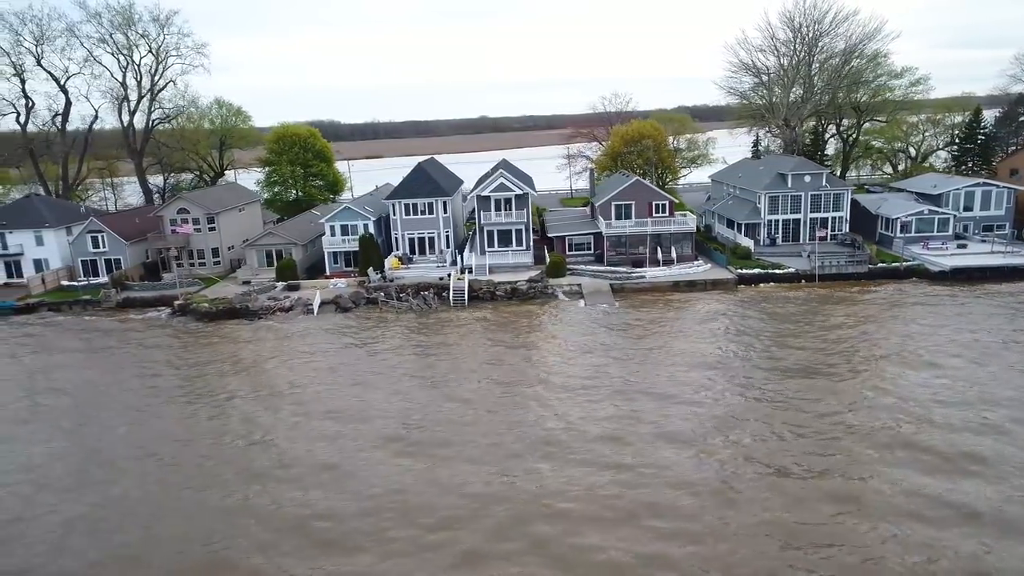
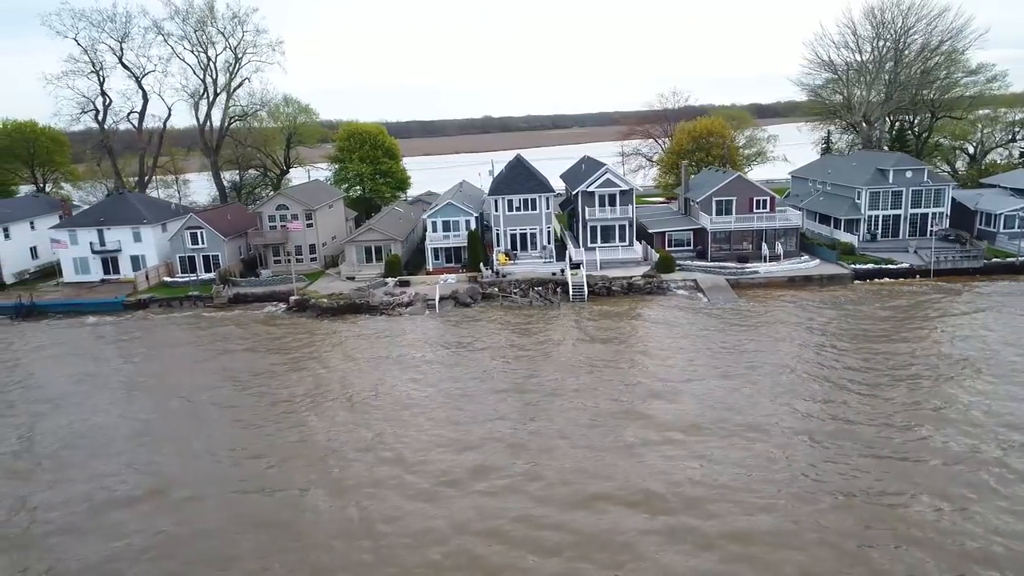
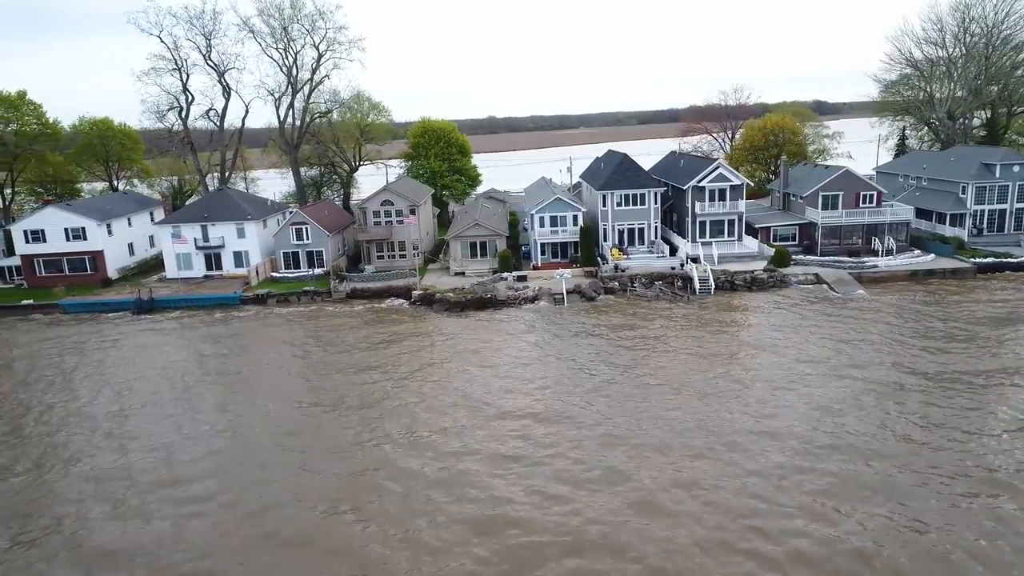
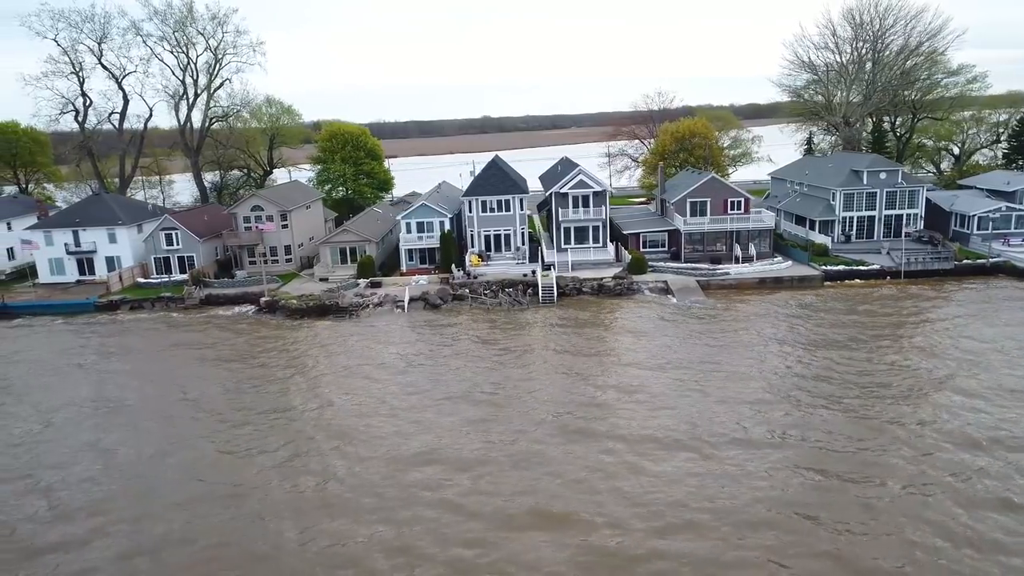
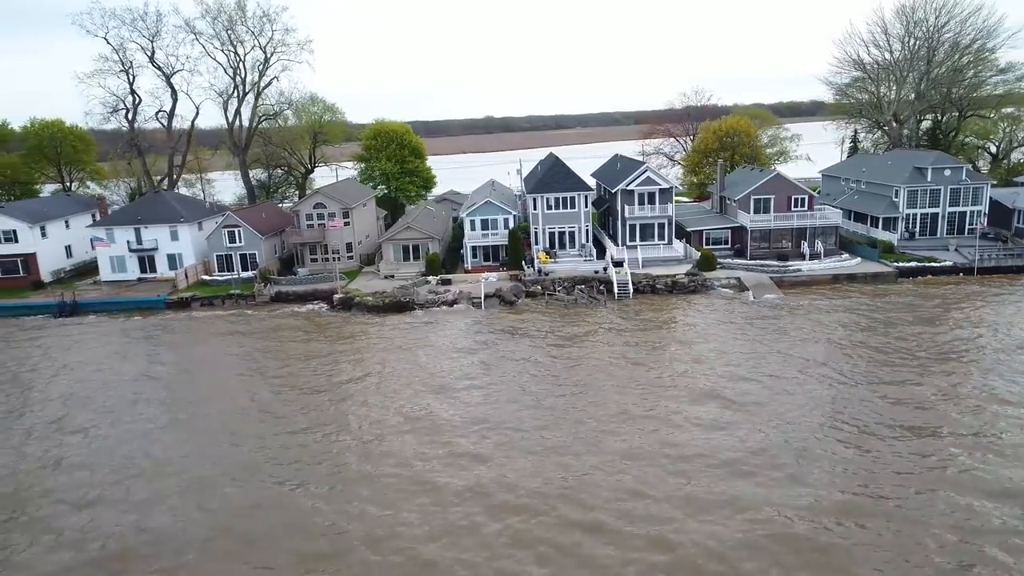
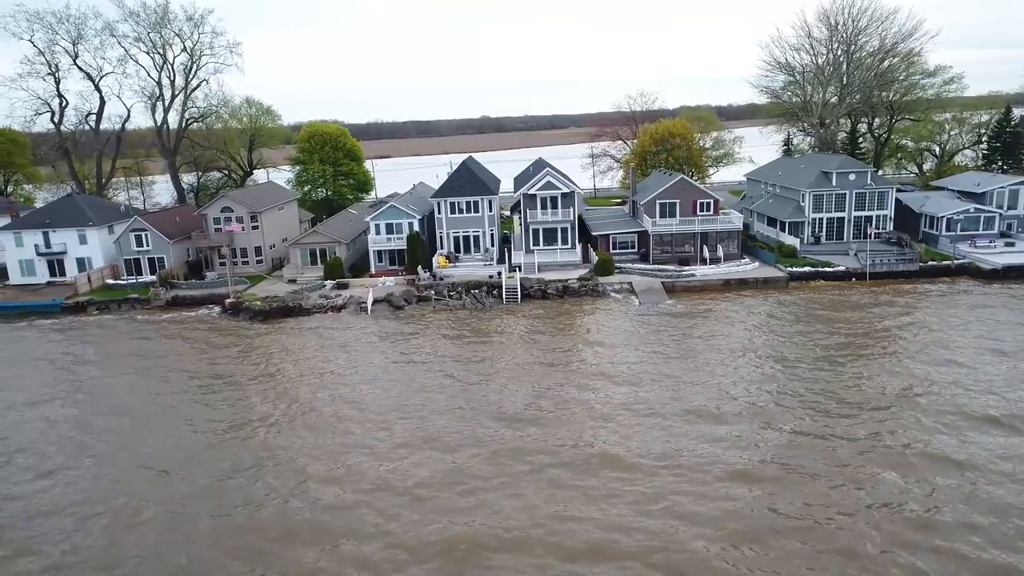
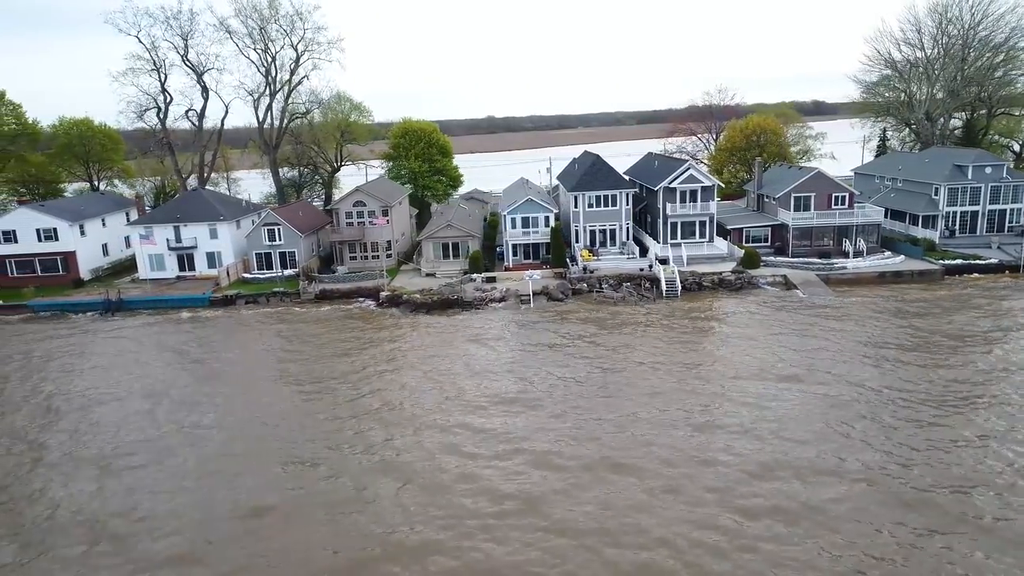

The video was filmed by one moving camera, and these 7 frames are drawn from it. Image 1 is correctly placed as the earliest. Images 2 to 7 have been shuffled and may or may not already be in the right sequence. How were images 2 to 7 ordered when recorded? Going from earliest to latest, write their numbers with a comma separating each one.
6, 4, 2, 5, 7, 3
